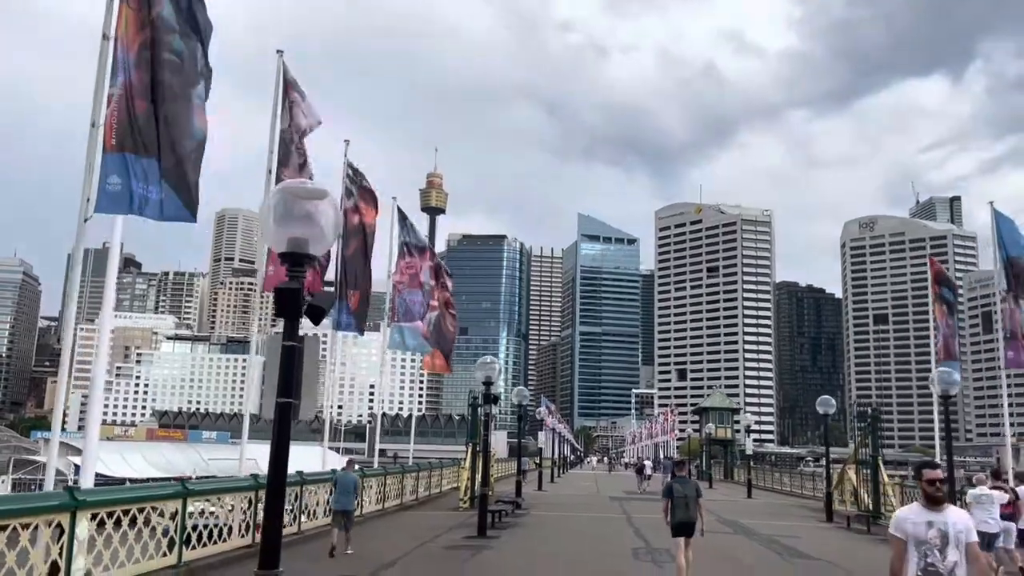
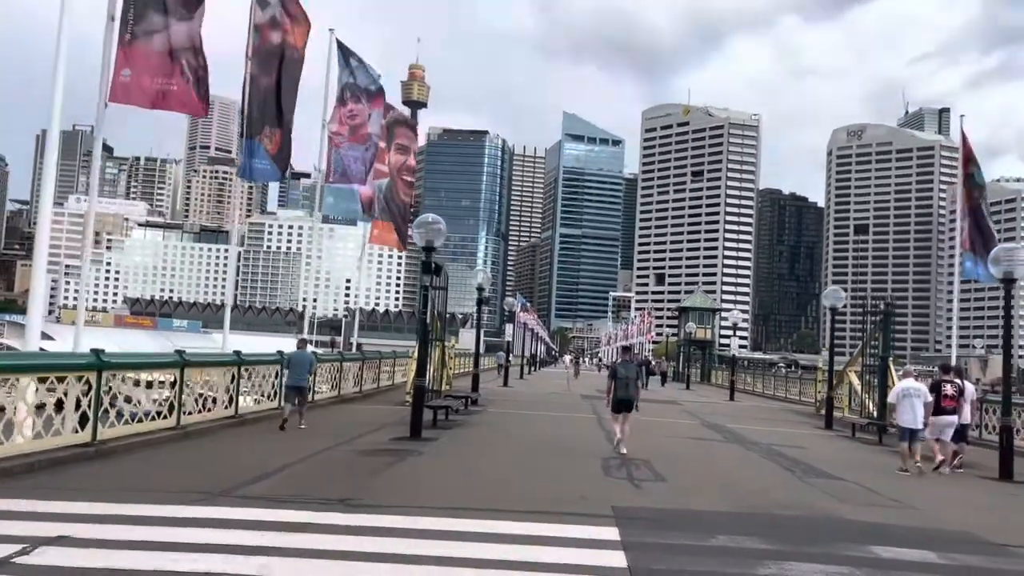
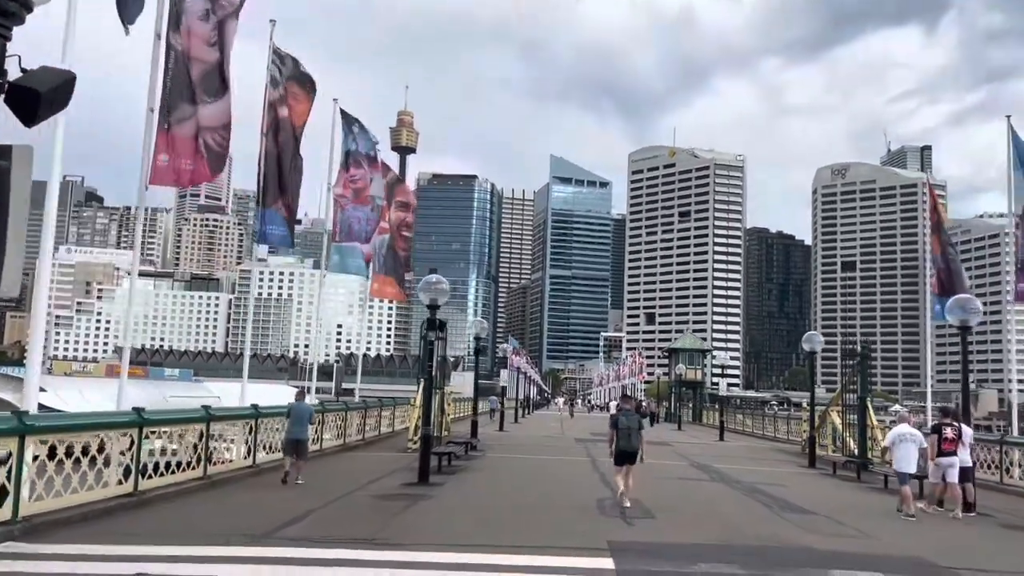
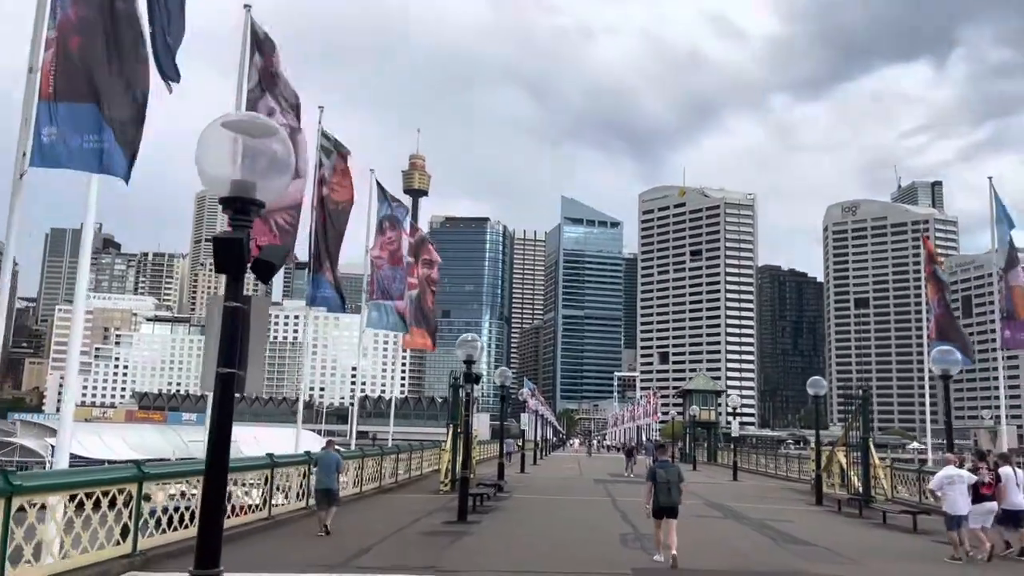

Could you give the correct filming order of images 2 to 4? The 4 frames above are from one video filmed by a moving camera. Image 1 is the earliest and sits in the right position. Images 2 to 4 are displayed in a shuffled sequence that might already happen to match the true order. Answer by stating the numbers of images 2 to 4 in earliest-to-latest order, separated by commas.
4, 3, 2
